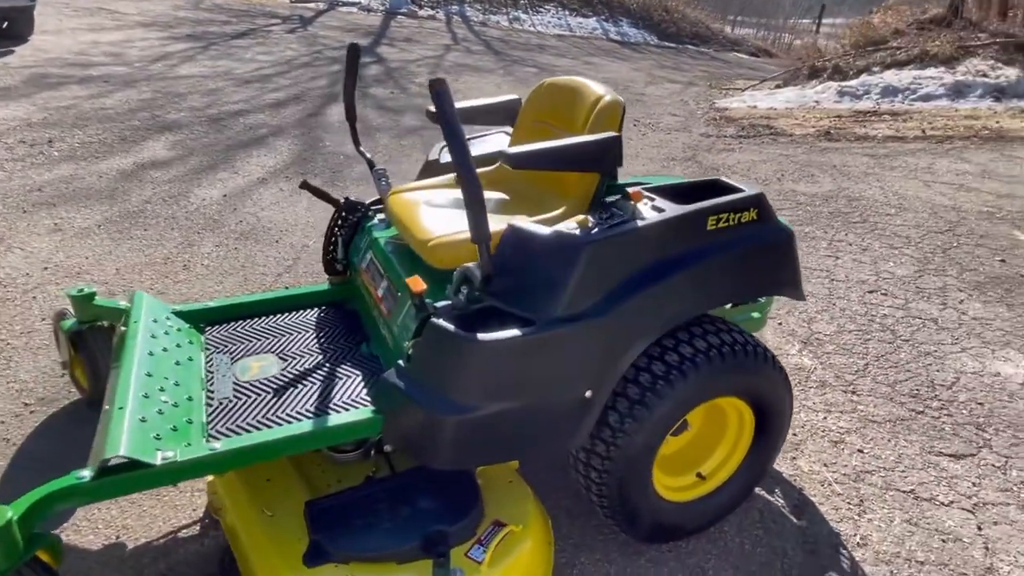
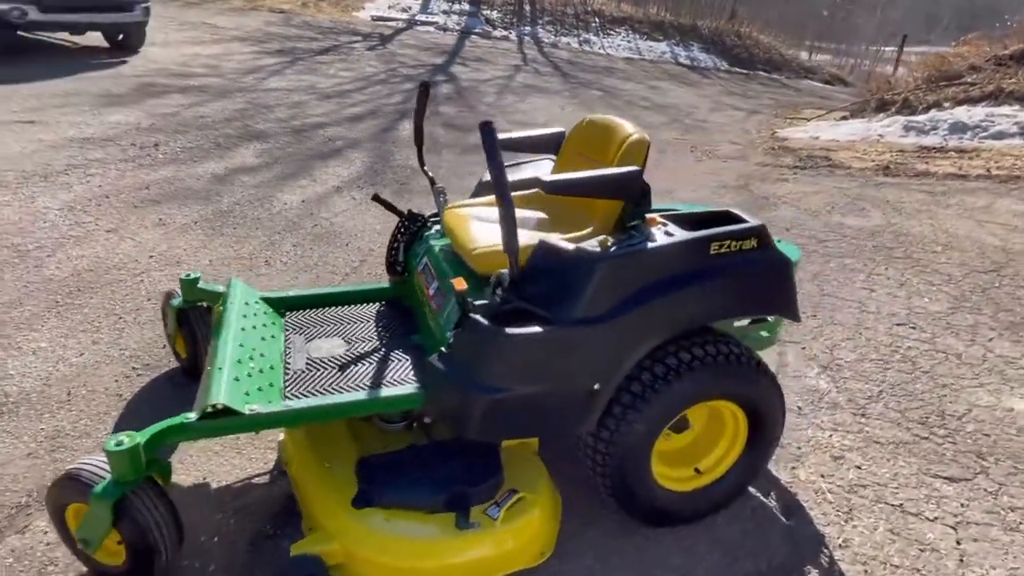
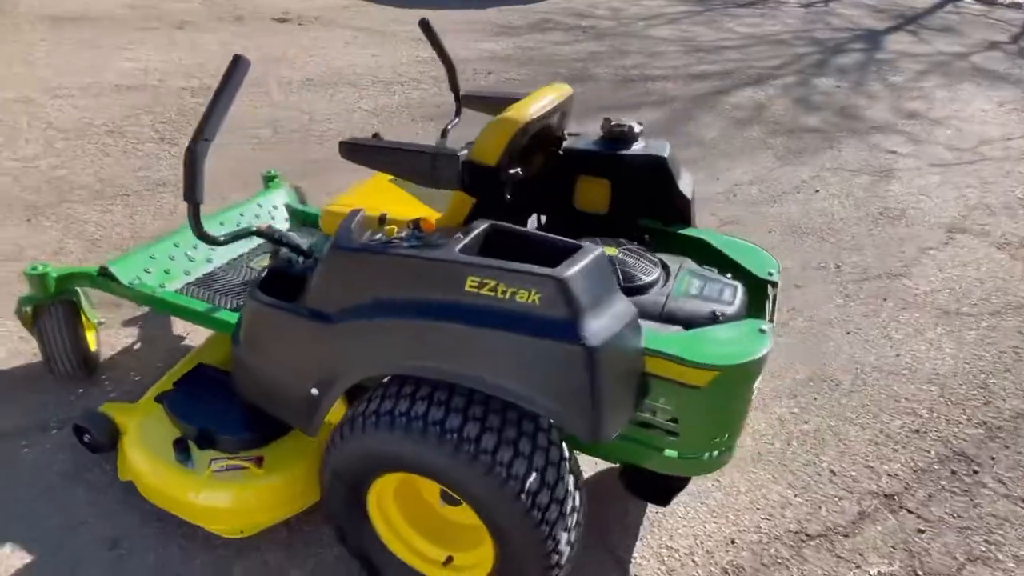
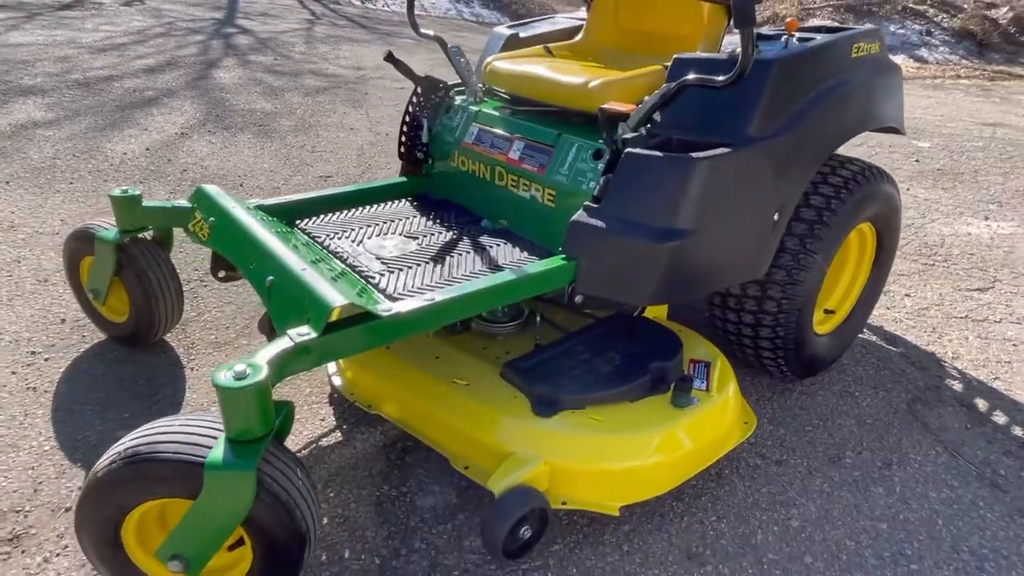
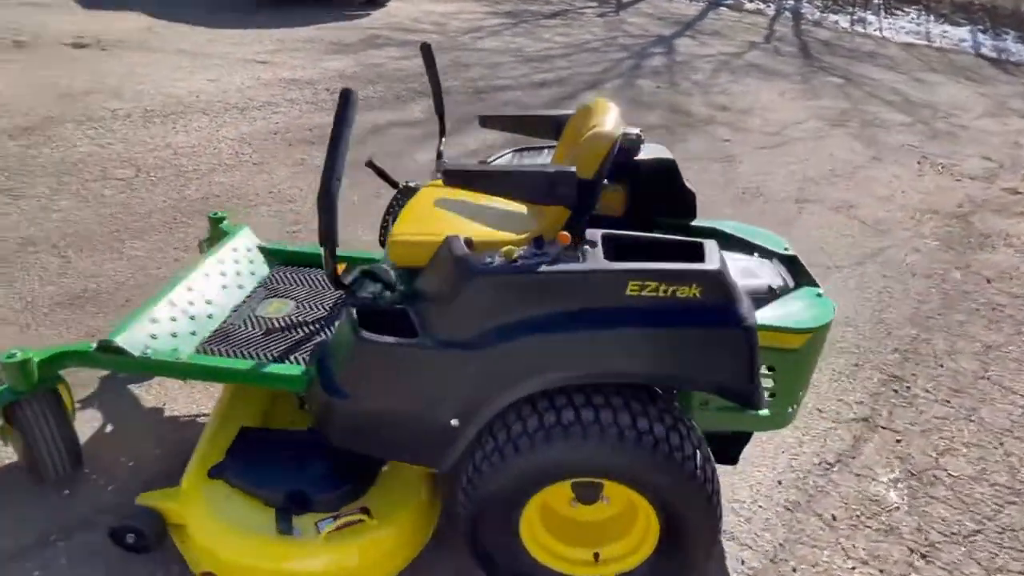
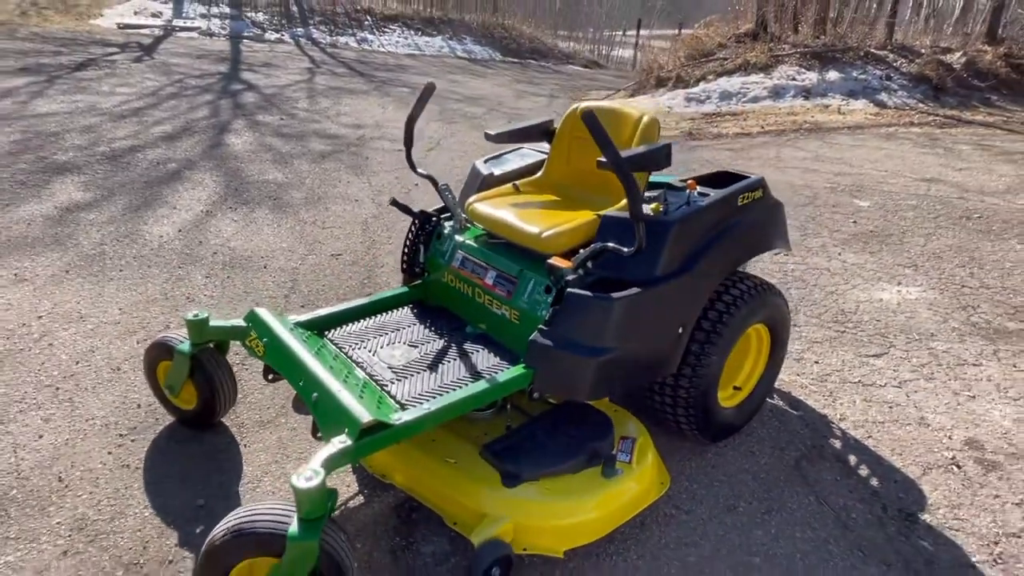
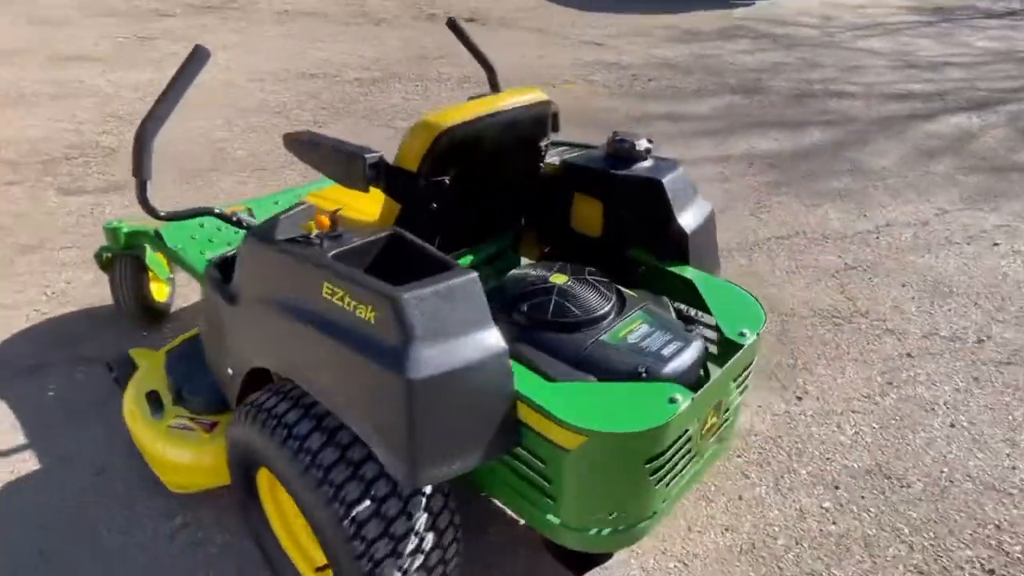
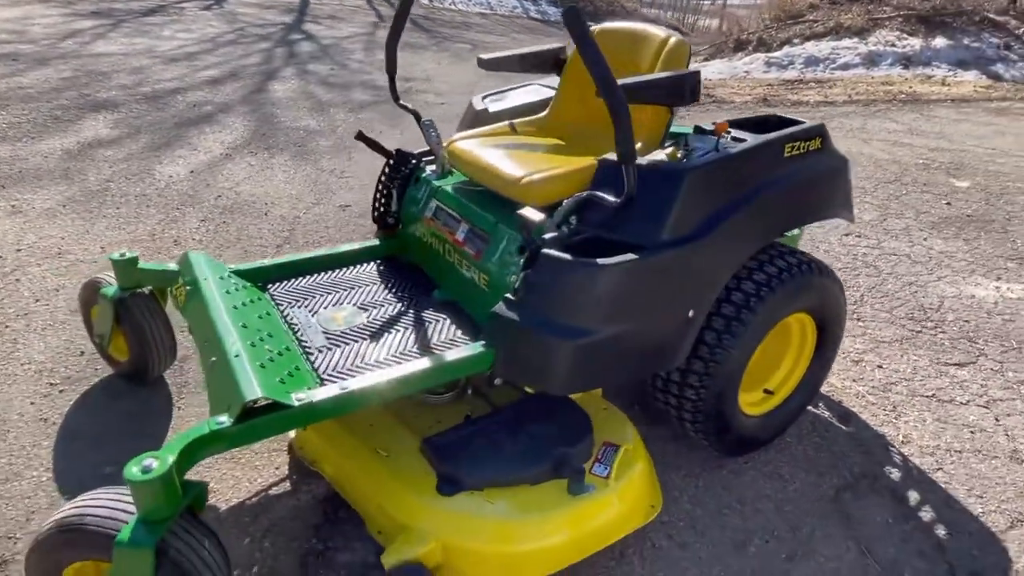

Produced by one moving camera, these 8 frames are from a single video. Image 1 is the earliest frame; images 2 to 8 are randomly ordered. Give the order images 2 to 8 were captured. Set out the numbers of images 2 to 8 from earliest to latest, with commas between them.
8, 4, 6, 2, 5, 3, 7
